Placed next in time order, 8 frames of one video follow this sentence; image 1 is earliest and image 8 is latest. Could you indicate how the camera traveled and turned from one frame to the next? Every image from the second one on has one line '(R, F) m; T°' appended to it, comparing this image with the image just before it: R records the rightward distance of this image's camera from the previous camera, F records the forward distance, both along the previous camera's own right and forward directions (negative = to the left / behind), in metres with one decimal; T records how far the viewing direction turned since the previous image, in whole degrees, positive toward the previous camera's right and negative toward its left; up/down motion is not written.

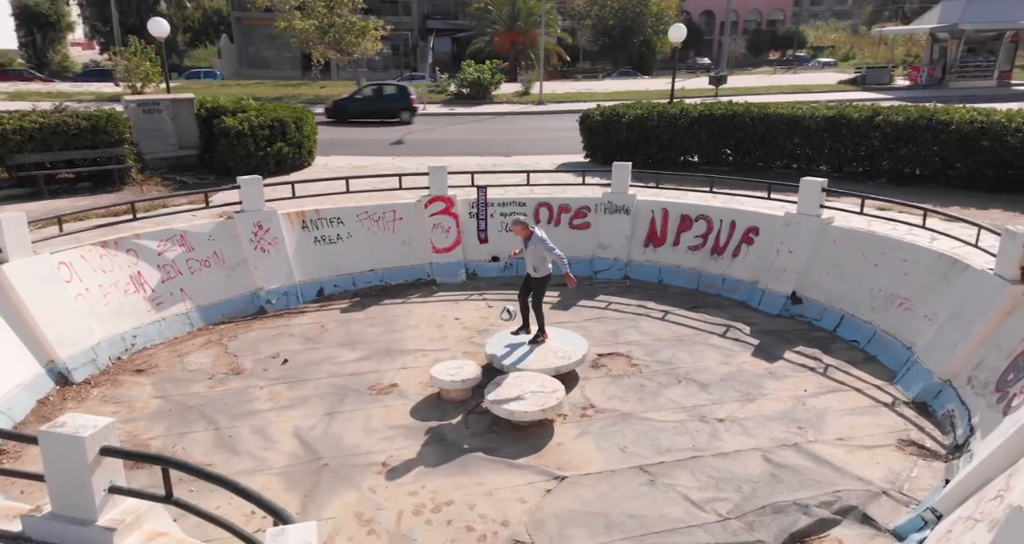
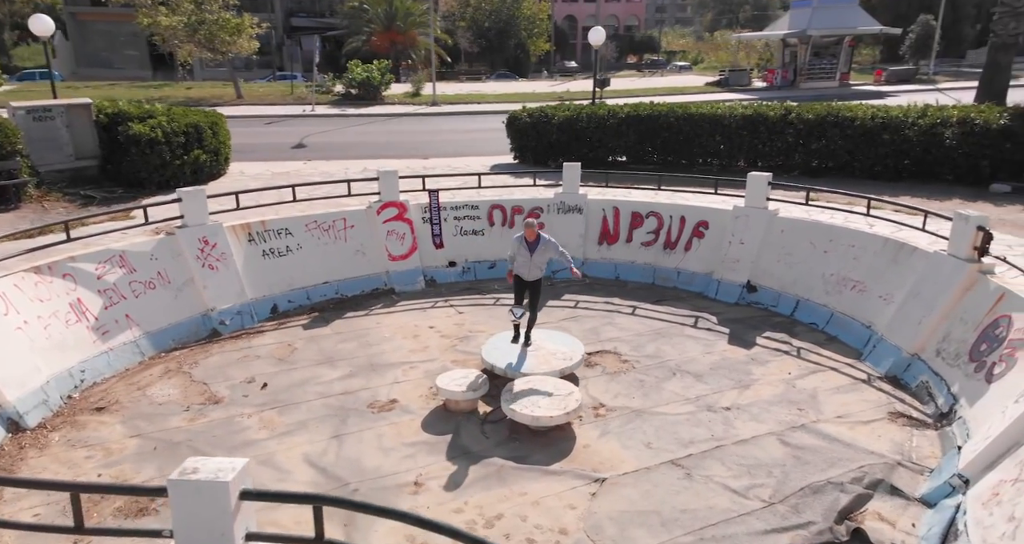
(-1.0, +0.3) m; +8°
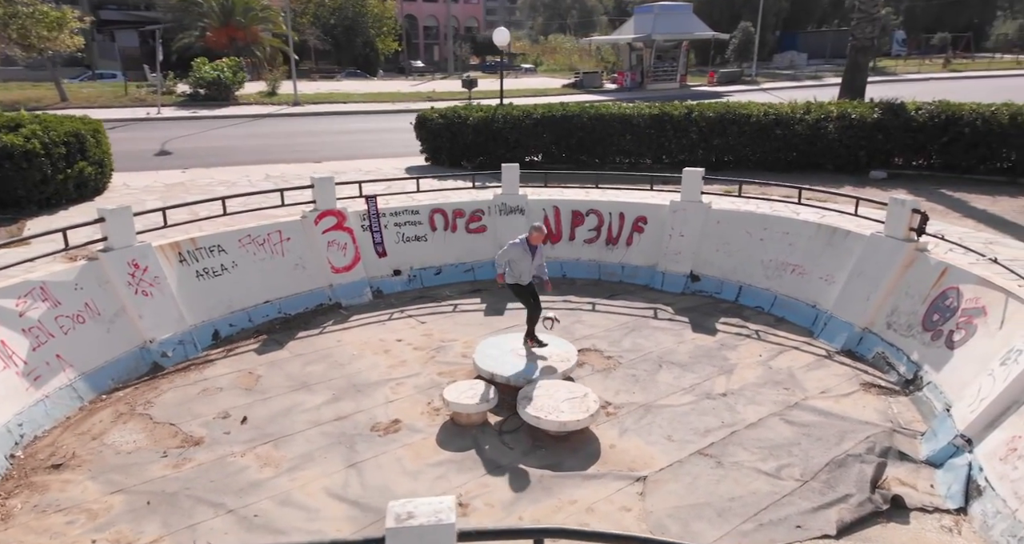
(-1.2, +0.3) m; +10°
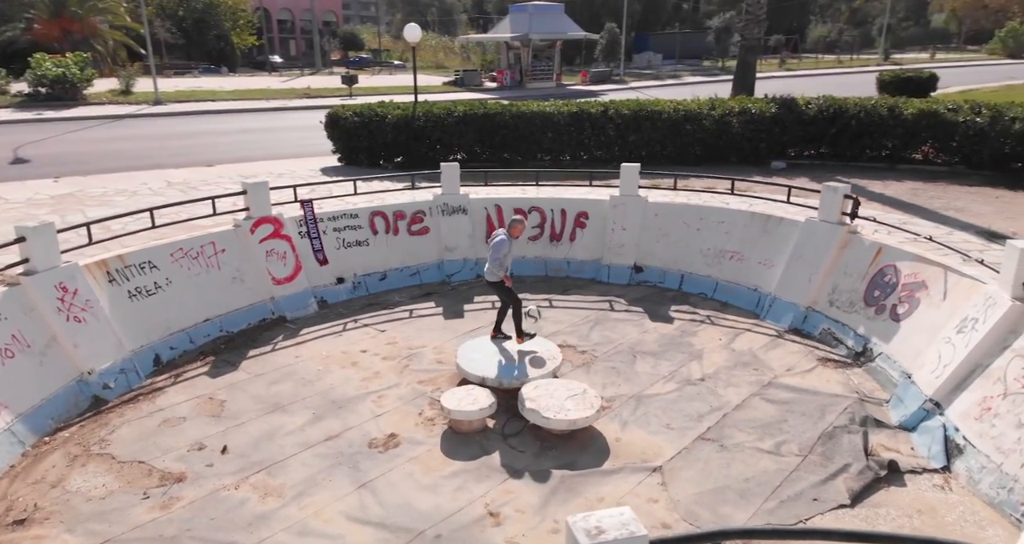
(-0.9, +0.2) m; +9°
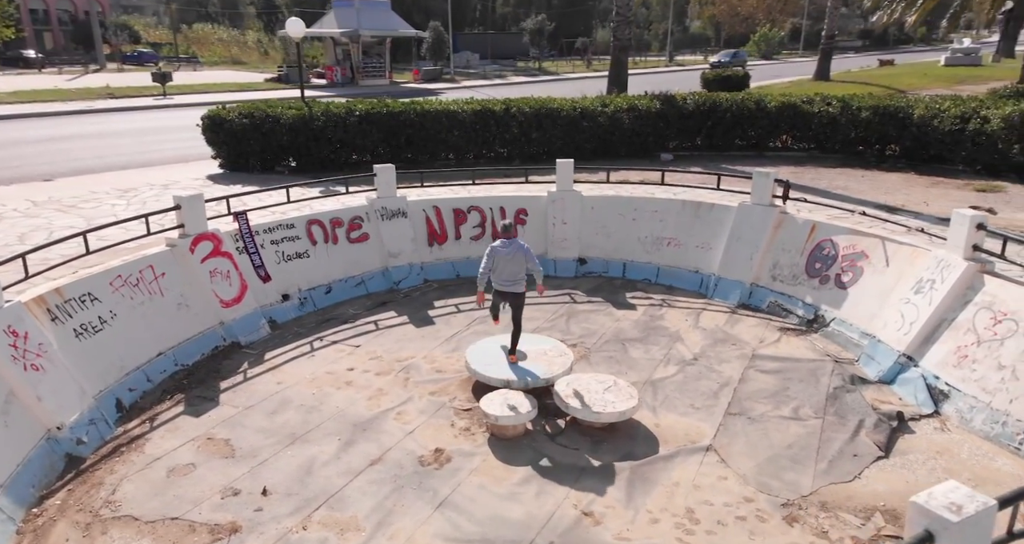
(-1.6, +0.2) m; +12°
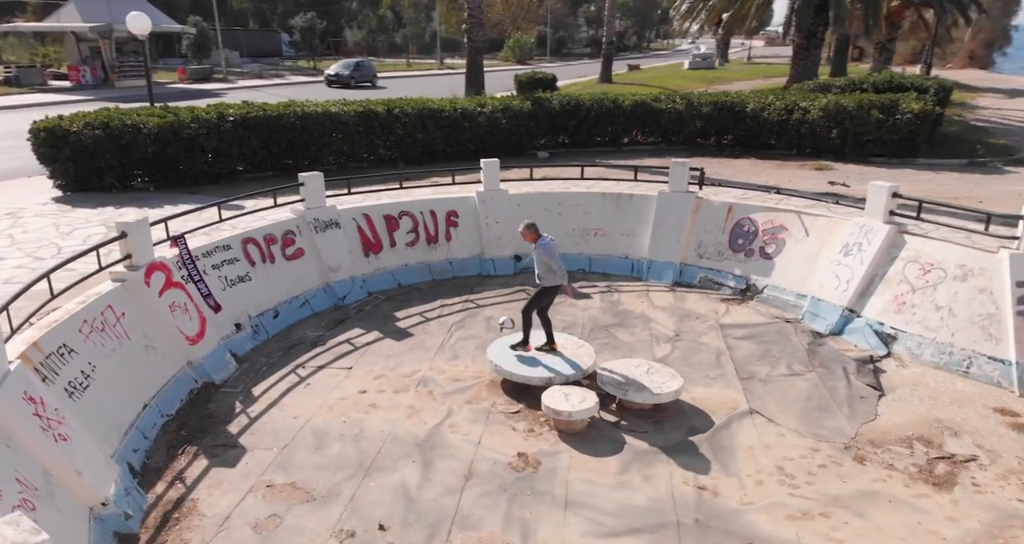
(-2.2, +0.1) m; +15°
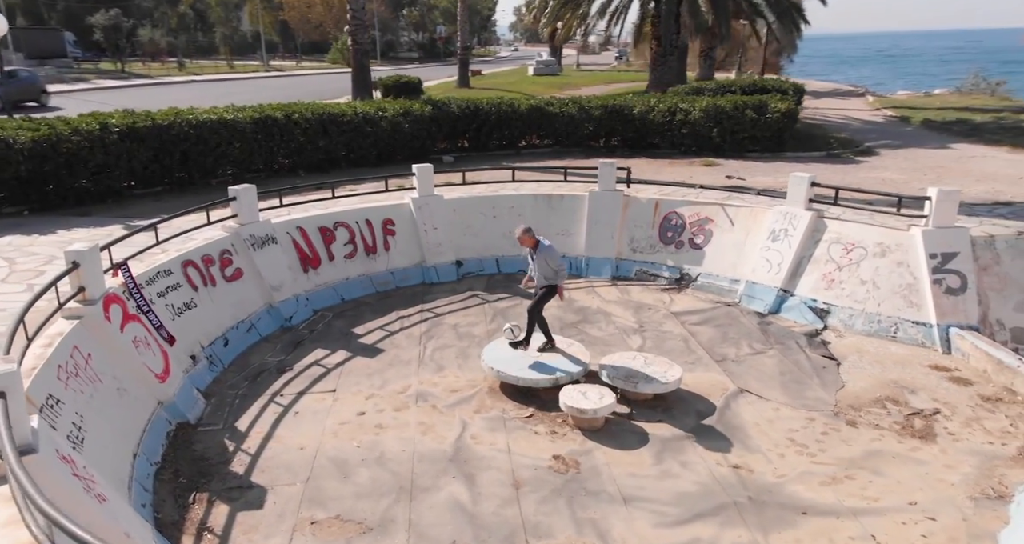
(-1.5, 0.0) m; +12°
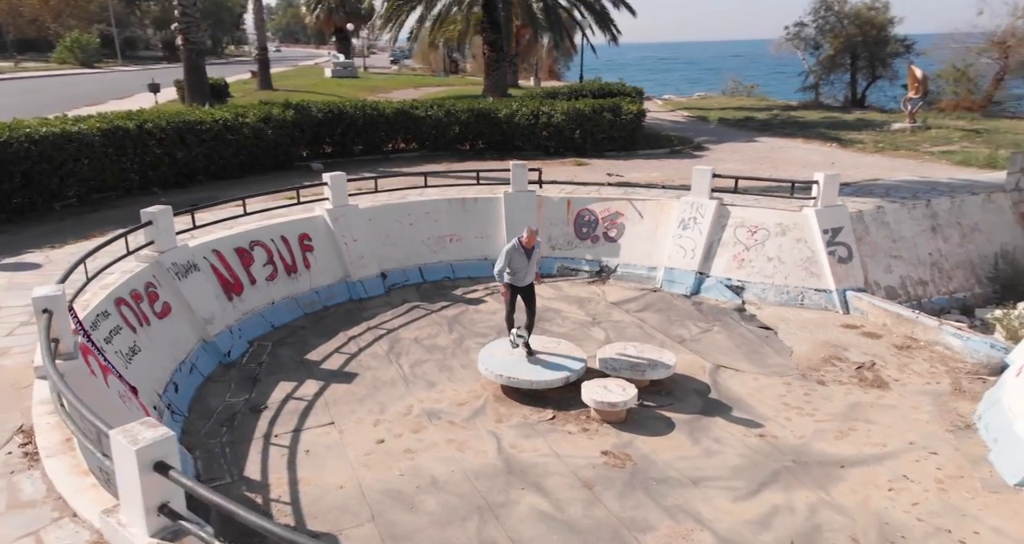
(-2.1, 0.0) m; +16°
